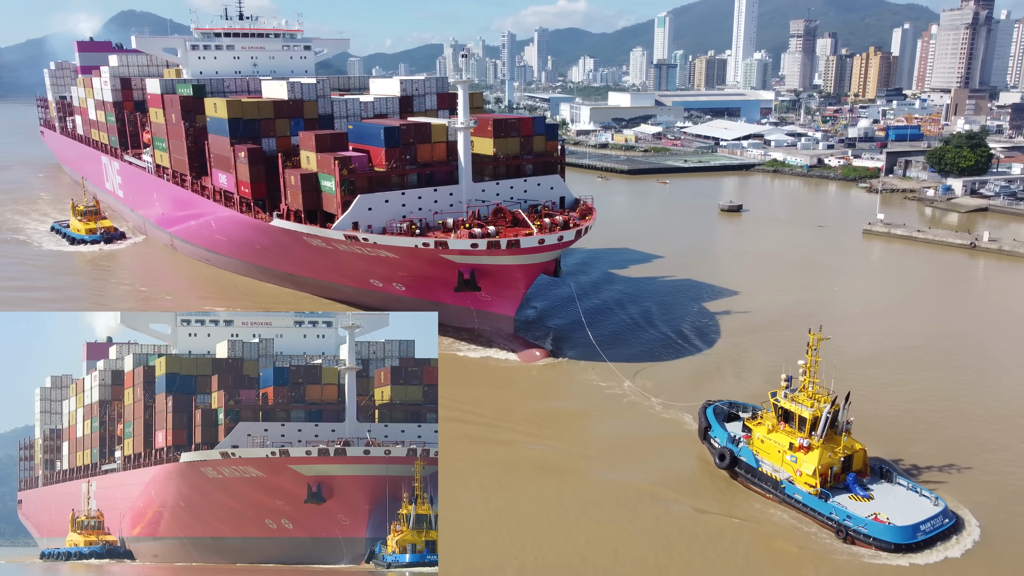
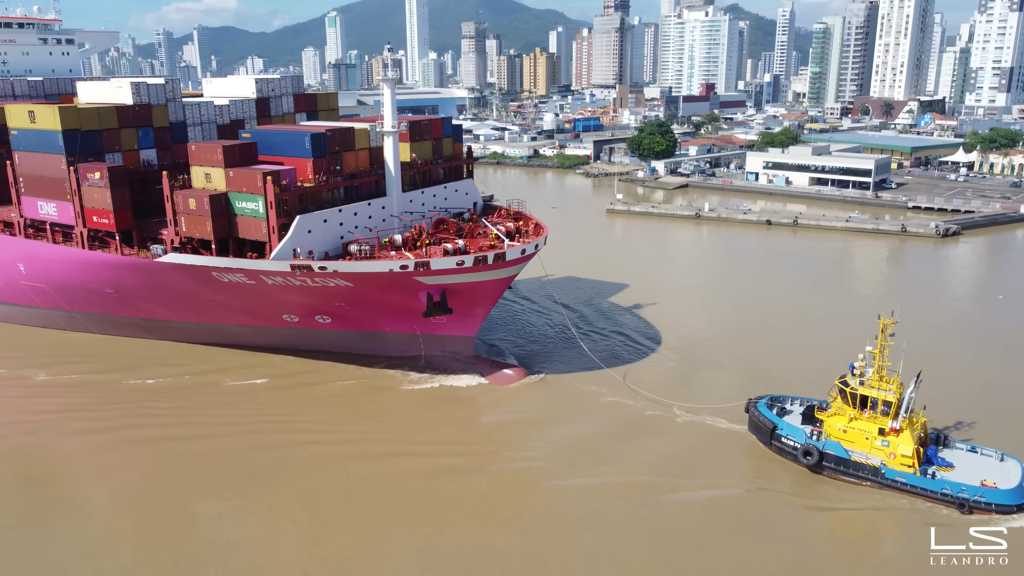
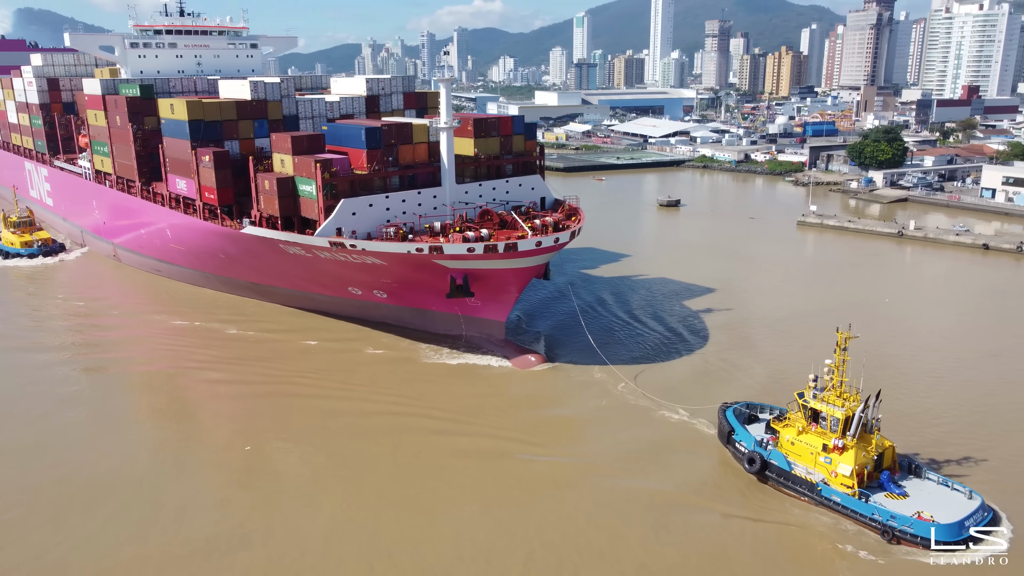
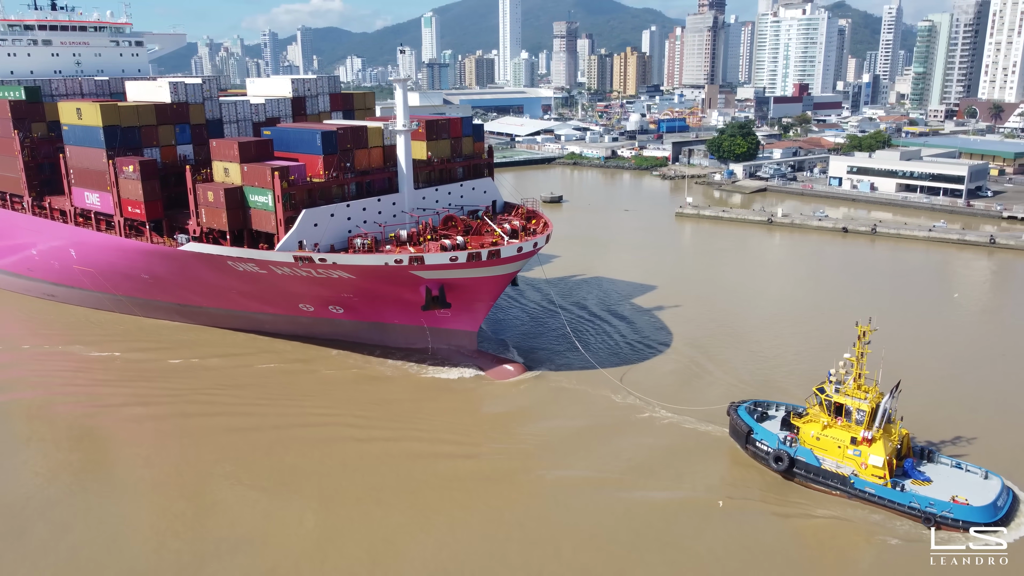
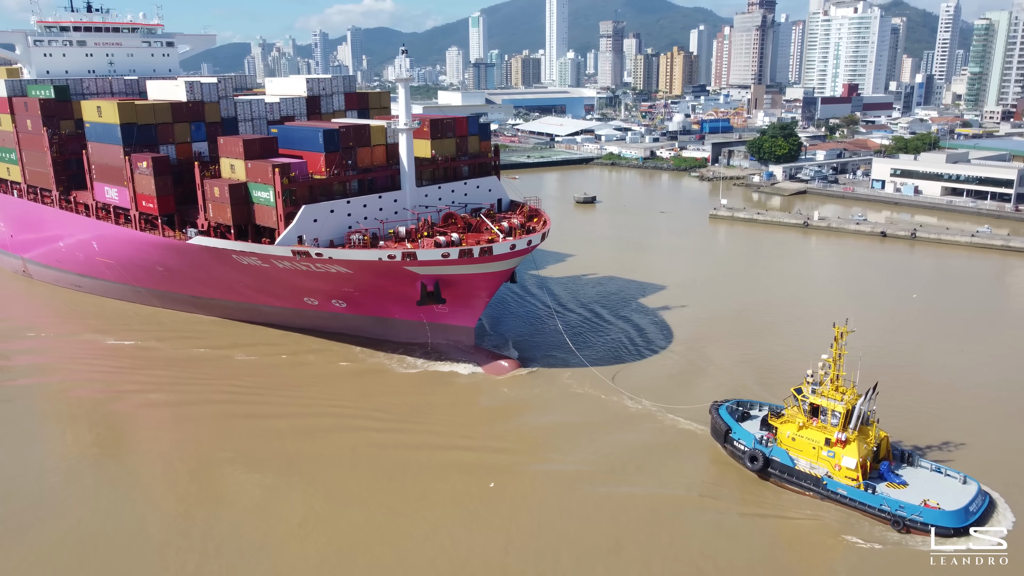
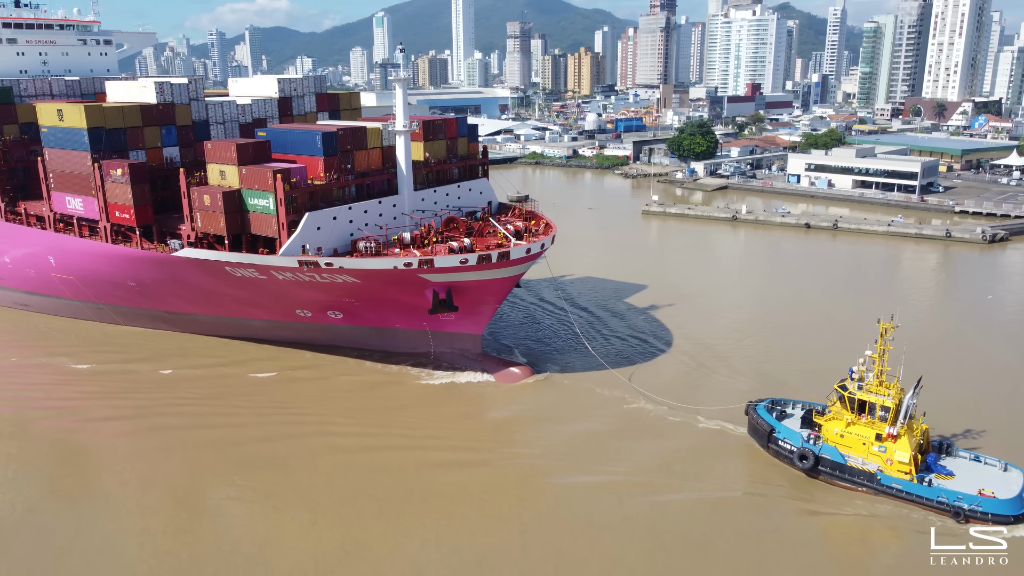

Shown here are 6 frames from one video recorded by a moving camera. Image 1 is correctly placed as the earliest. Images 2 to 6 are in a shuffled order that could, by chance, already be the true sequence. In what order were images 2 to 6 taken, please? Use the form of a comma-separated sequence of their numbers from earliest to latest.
3, 5, 4, 6, 2
